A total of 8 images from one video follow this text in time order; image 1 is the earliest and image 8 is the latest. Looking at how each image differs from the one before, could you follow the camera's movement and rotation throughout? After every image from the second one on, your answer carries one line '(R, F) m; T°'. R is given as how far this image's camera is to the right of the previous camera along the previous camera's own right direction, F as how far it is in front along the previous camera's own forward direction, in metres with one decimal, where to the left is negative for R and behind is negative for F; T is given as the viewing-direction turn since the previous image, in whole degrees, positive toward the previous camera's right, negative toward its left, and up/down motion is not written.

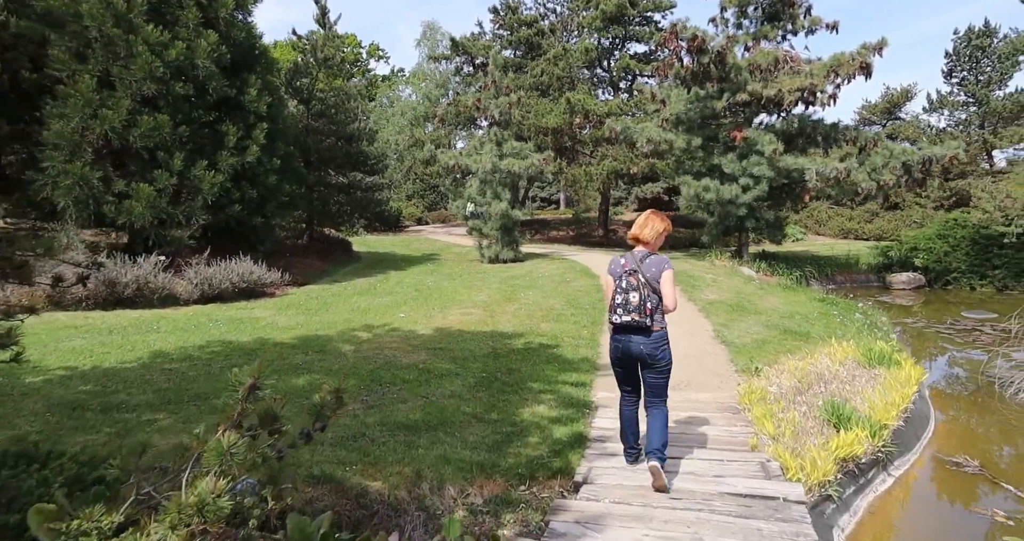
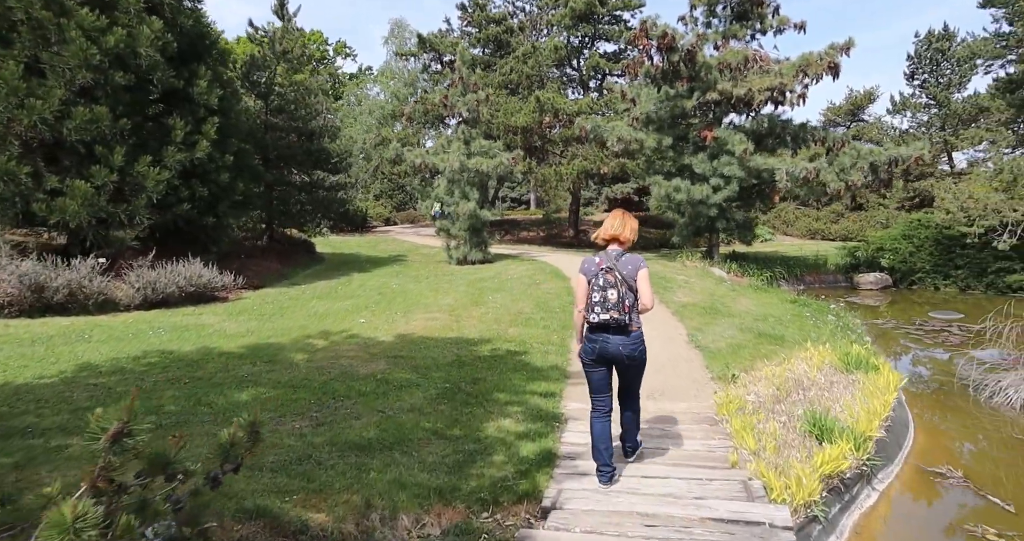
(+0.1, +0.4) m; +3°
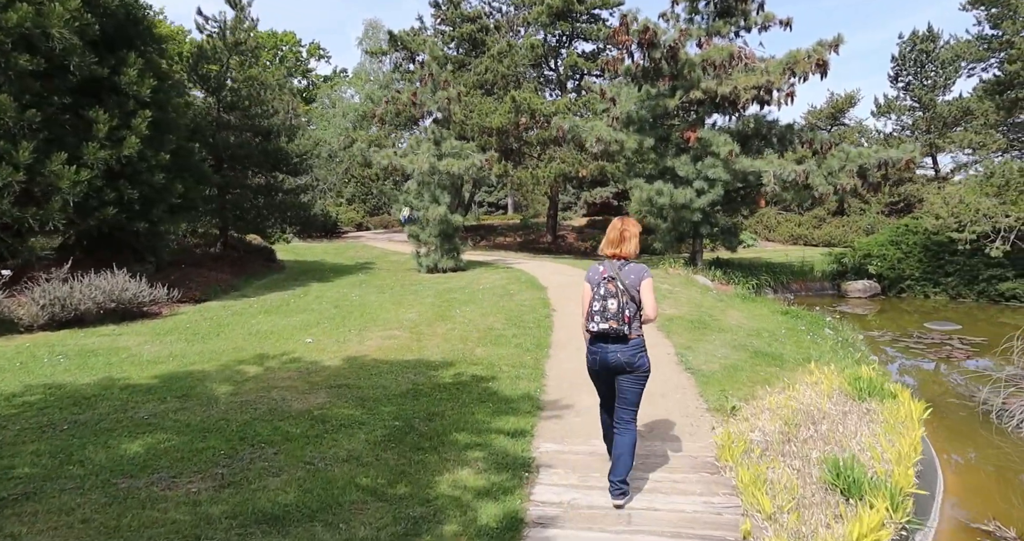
(+0.2, +1.0) m; +2°
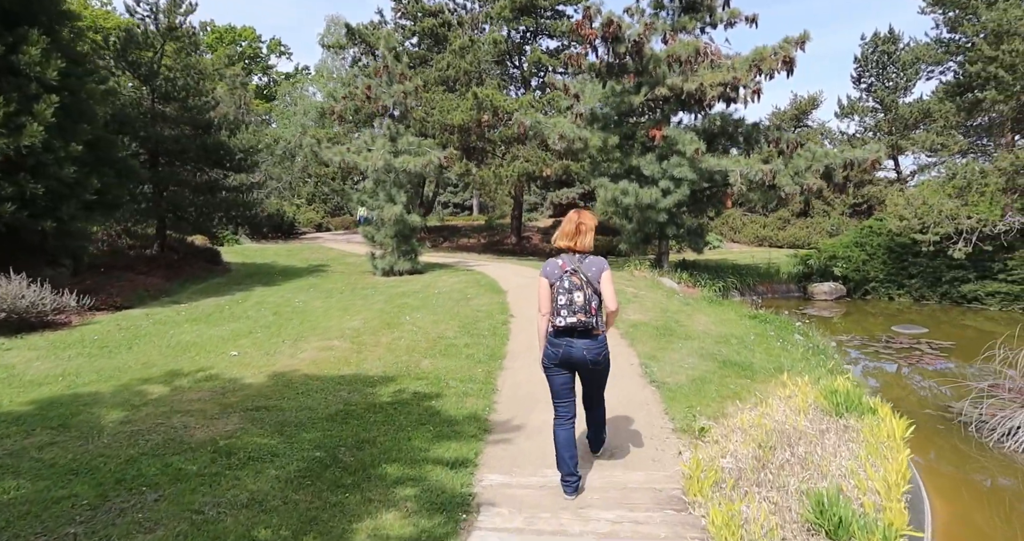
(+0.2, +0.7) m; +3°
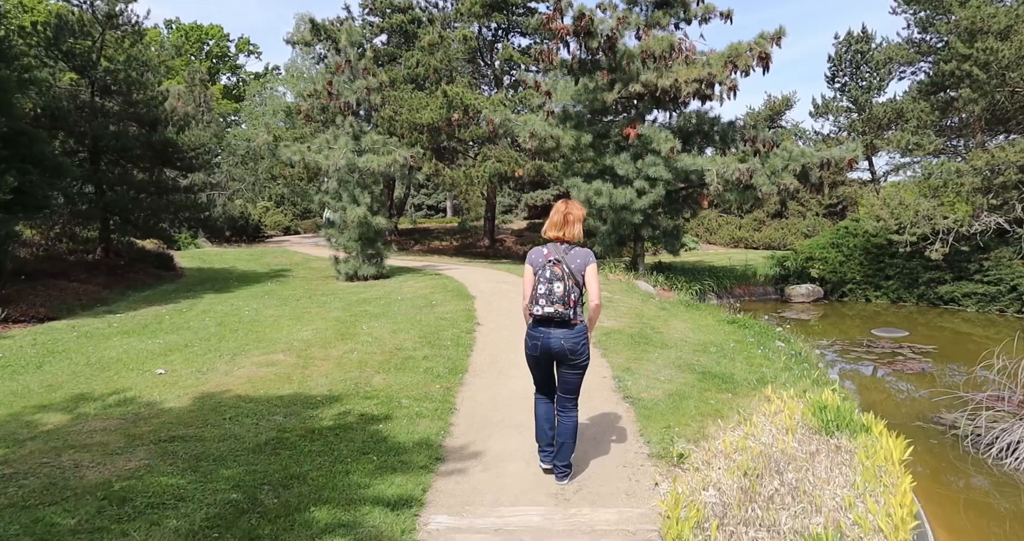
(+0.2, +0.7) m; +2°
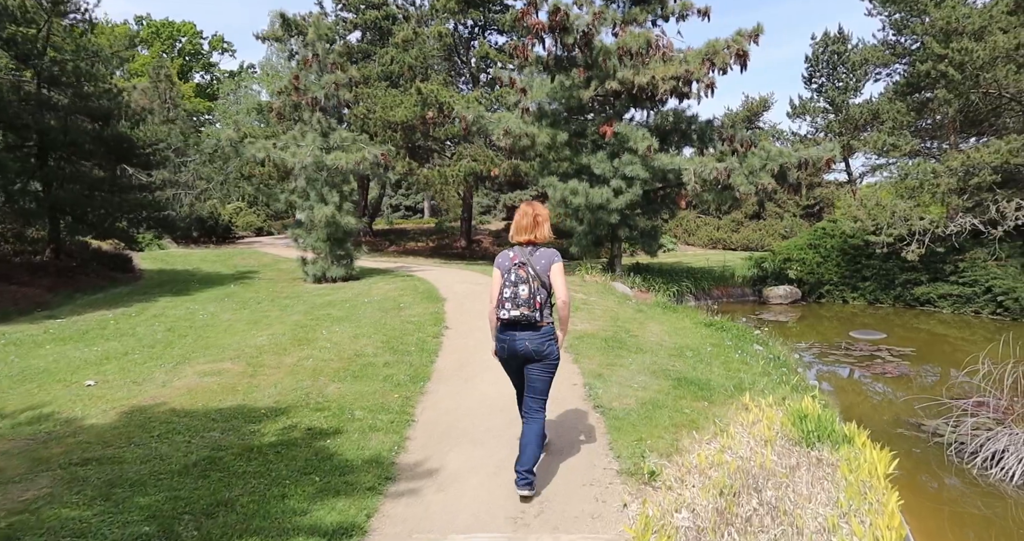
(+0.2, +0.4) m; +2°
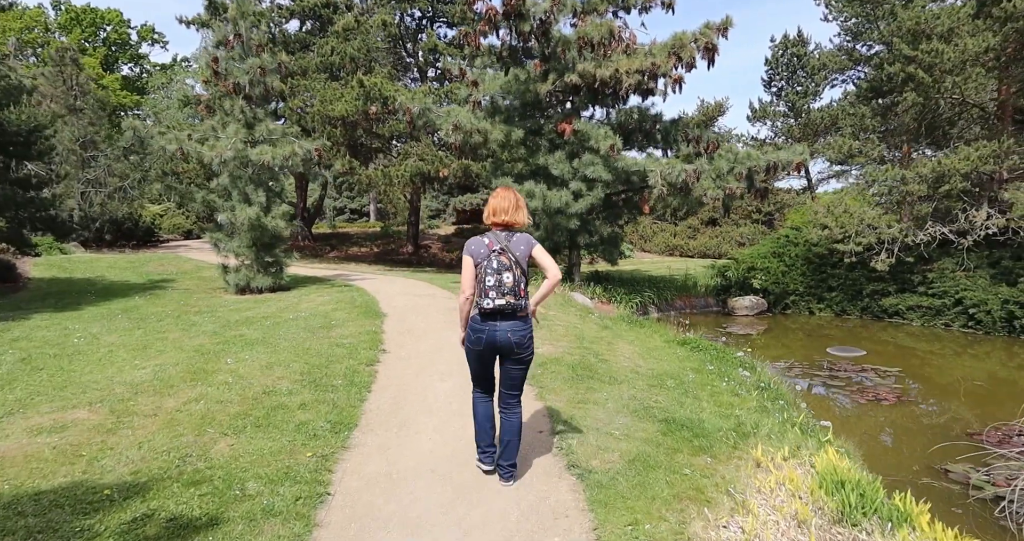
(0.0, +1.5) m; +4°
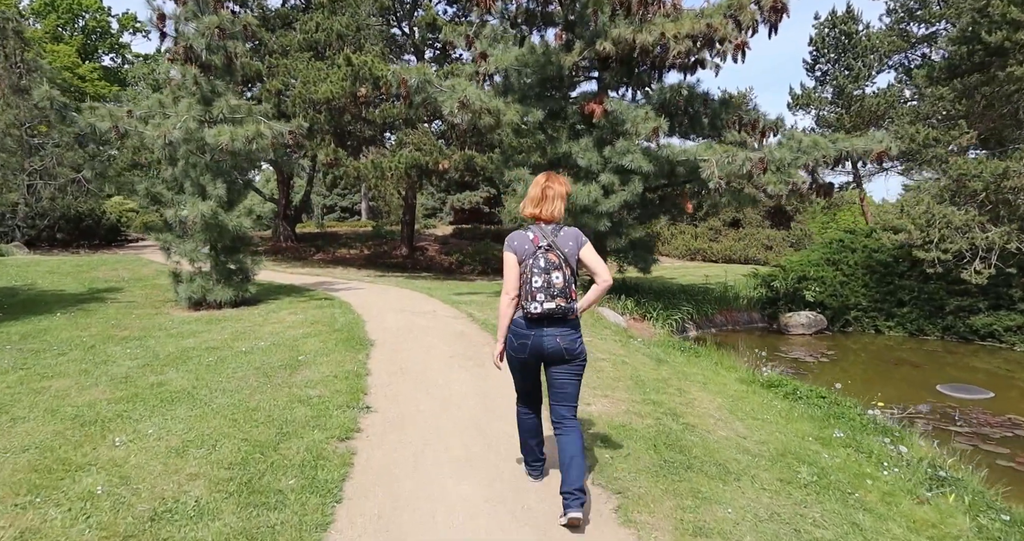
(-0.4, +2.7) m; +1°
